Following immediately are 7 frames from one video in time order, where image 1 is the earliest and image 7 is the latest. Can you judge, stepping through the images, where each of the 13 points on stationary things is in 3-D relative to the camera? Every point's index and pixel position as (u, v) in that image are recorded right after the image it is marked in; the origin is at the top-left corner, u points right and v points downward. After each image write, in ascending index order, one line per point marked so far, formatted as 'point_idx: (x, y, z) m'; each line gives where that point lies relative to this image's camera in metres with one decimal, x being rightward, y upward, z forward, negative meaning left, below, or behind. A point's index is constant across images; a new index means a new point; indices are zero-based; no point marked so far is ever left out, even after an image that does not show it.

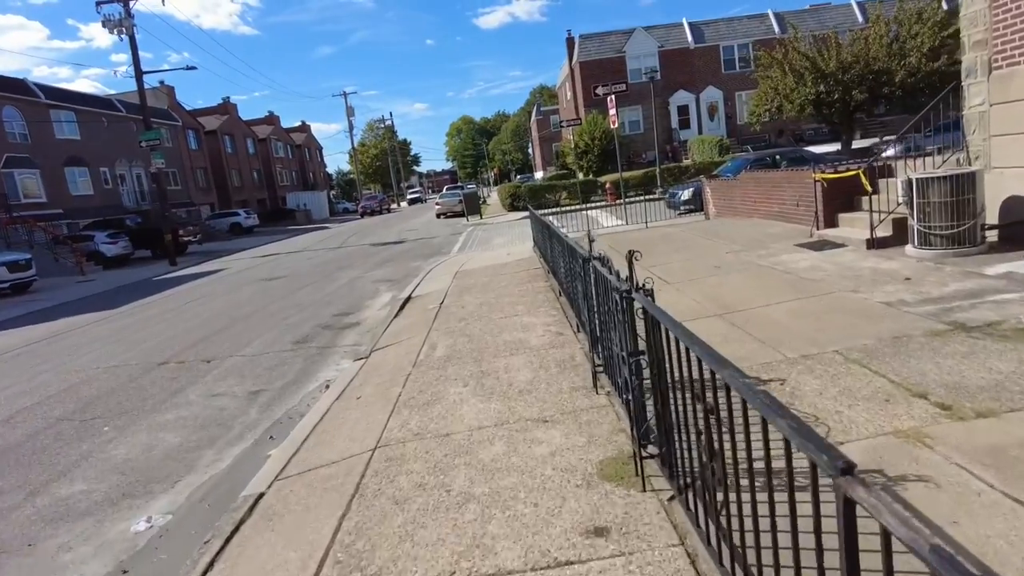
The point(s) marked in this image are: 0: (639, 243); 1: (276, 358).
0: (+2.5, +0.9, +12.7) m
1: (-3.3, -1.0, +9.3) m
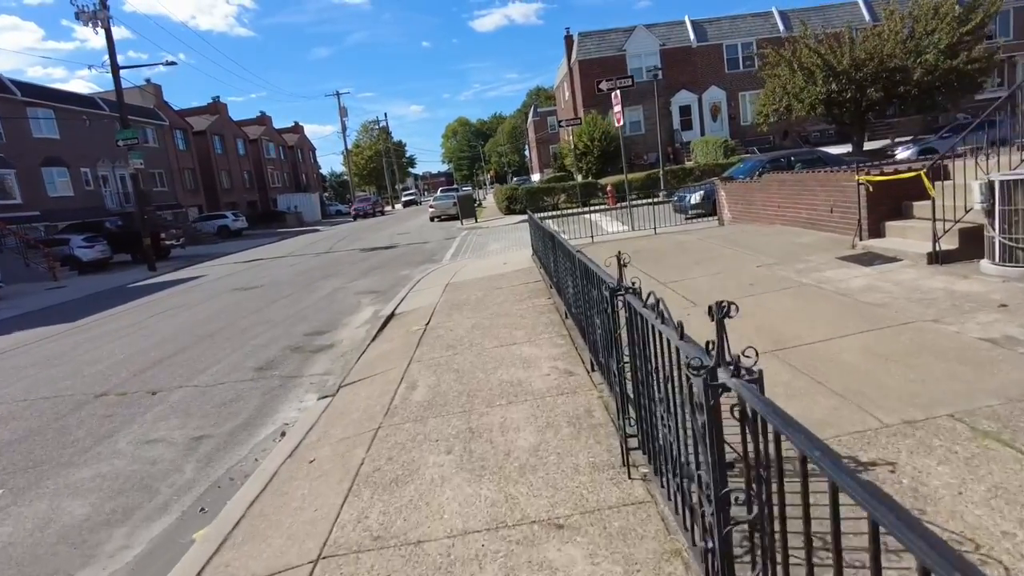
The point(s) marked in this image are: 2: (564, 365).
0: (+2.4, +0.6, +11.3) m
1: (-3.4, -1.2, +7.9) m
2: (+0.5, -0.7, +5.7) m
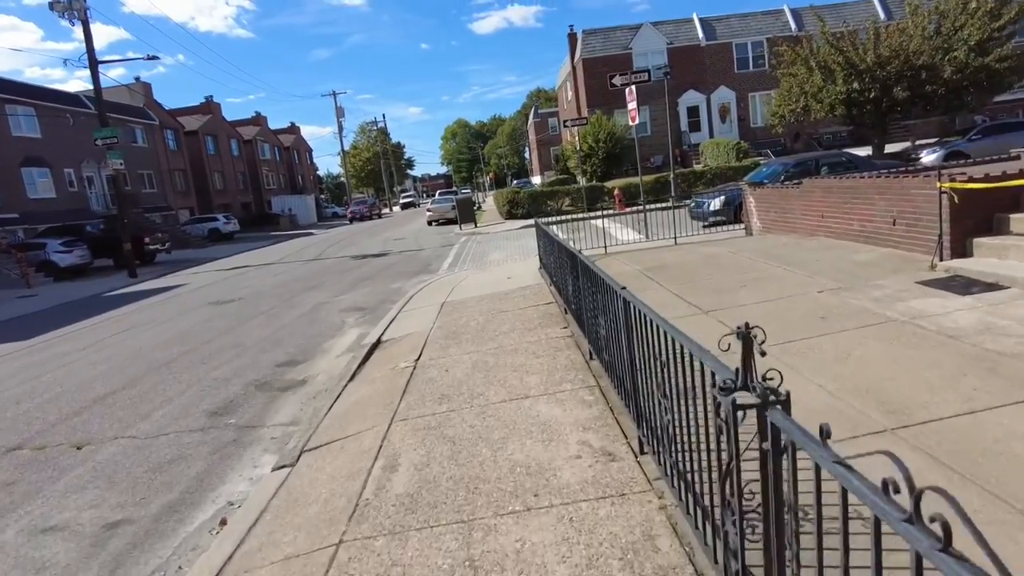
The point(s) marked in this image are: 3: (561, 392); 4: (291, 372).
0: (+2.5, +0.3, +9.8) m
1: (-3.3, -1.5, +6.3) m
2: (+0.6, -1.0, +4.2) m
3: (+0.4, -0.8, +5.3) m
4: (-2.9, -1.1, +8.6) m
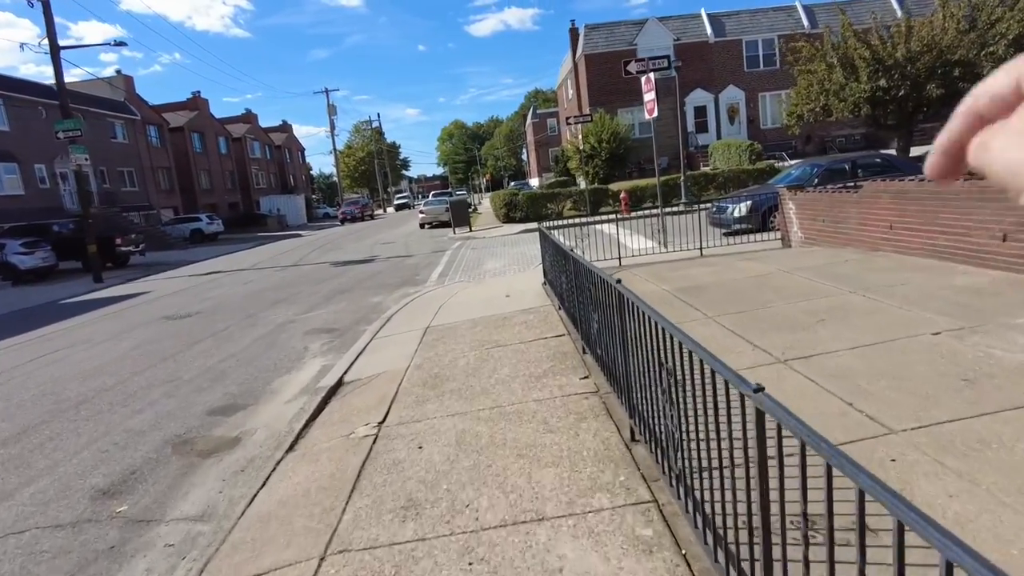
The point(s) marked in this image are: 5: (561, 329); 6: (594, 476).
0: (+2.5, 0.0, +7.9) m
1: (-3.3, -1.8, +4.3) m
2: (+0.6, -1.3, +2.2) m
3: (+0.4, -1.1, +3.3) m
4: (-2.9, -1.4, +6.6) m
5: (+0.5, -0.5, +7.2) m
6: (+0.5, -1.1, +3.7) m
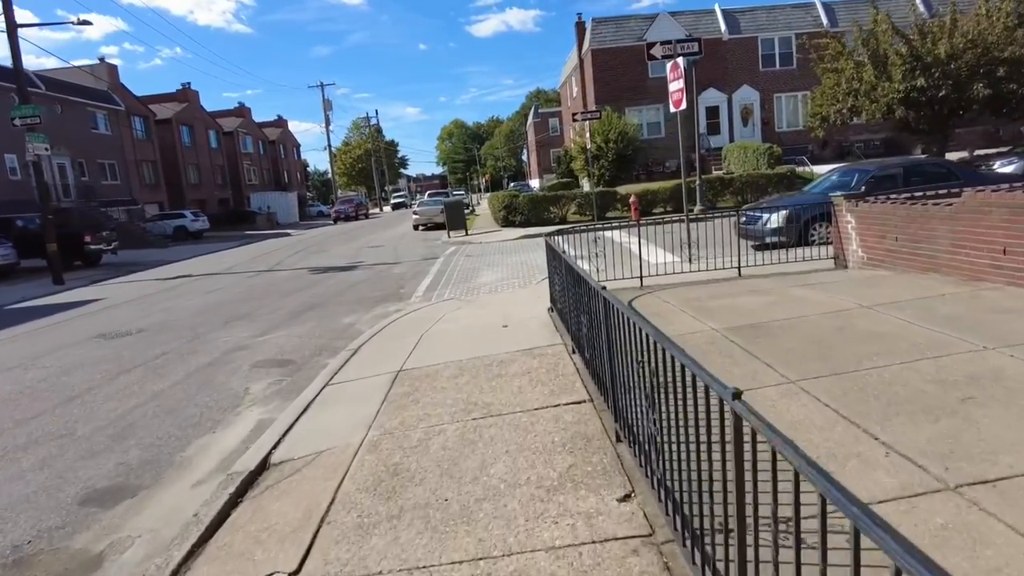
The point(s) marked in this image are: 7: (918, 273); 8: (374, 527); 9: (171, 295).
0: (+2.5, -0.4, +5.9) m
1: (-3.3, -2.1, +2.3) m
2: (+0.6, -1.6, +0.2) m
3: (+0.4, -1.5, +1.3) m
4: (-2.9, -1.7, +4.5) m
5: (+0.5, -0.8, +5.2) m
6: (+0.5, -1.4, +1.7) m
7: (+5.0, +0.2, +8.0) m
8: (-0.8, -1.3, +3.6) m
9: (-8.4, -0.2, +16.1) m
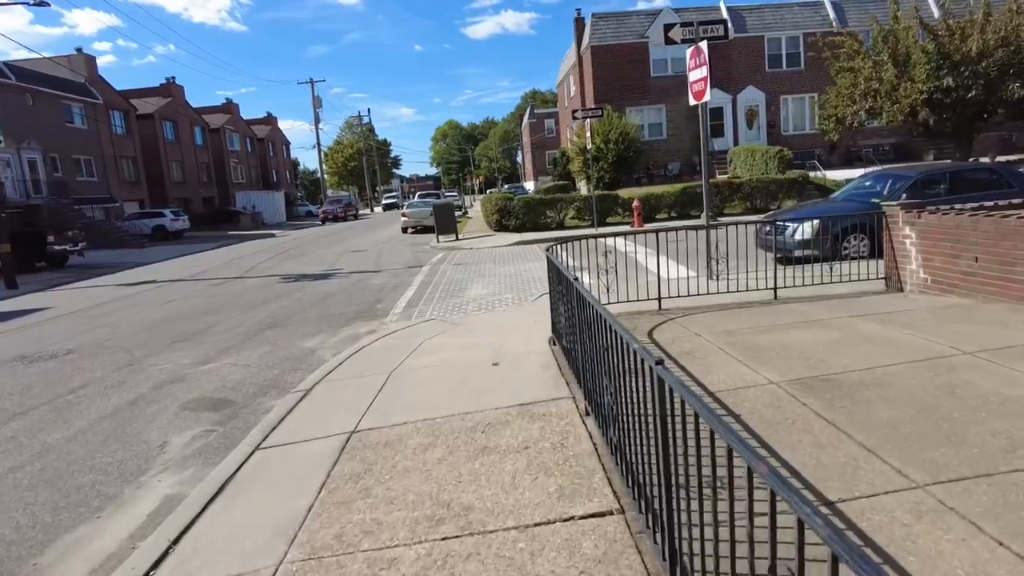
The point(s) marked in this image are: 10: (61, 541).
0: (+2.5, -0.7, +4.3) m
1: (-3.3, -2.3, +0.6) m
2: (+0.6, -1.9, -1.4) m
3: (+0.4, -1.7, -0.3) m
4: (-3.0, -1.9, +2.9) m
5: (+0.5, -1.1, +3.6) m
6: (+0.4, -1.7, 0.0) m
7: (+4.9, -0.1, +6.5) m
8: (-0.8, -1.6, +1.9) m
9: (-8.6, -0.4, +14.4) m
10: (-3.0, -1.6, +4.4) m
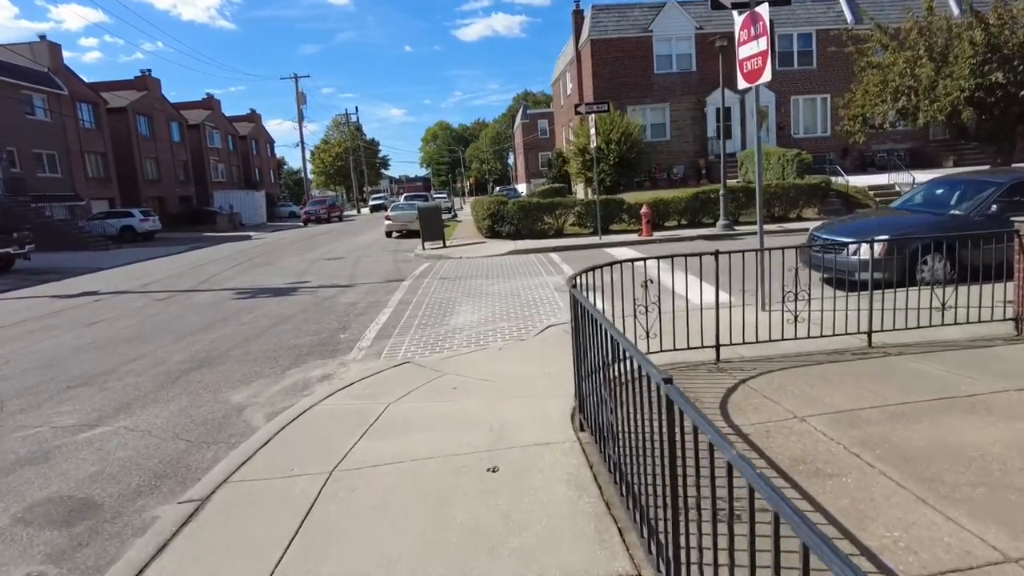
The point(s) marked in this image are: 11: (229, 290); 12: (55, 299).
0: (+2.5, -1.1, +2.0) m
1: (-3.2, -2.6, -1.7) m
2: (+0.7, -2.2, -3.7) m
3: (+0.5, -2.1, -2.6) m
4: (-2.9, -2.2, +0.5) m
5: (+0.5, -1.5, +1.3) m
6: (+0.6, -2.0, -2.2) m
7: (+5.0, -0.6, +4.3) m
8: (-0.7, -1.9, -0.4) m
9: (-8.7, -0.7, +11.9) m
10: (-2.9, -2.0, +2.0) m
11: (-6.3, -0.1, +14.6) m
12: (-11.7, -0.3, +16.7) m
